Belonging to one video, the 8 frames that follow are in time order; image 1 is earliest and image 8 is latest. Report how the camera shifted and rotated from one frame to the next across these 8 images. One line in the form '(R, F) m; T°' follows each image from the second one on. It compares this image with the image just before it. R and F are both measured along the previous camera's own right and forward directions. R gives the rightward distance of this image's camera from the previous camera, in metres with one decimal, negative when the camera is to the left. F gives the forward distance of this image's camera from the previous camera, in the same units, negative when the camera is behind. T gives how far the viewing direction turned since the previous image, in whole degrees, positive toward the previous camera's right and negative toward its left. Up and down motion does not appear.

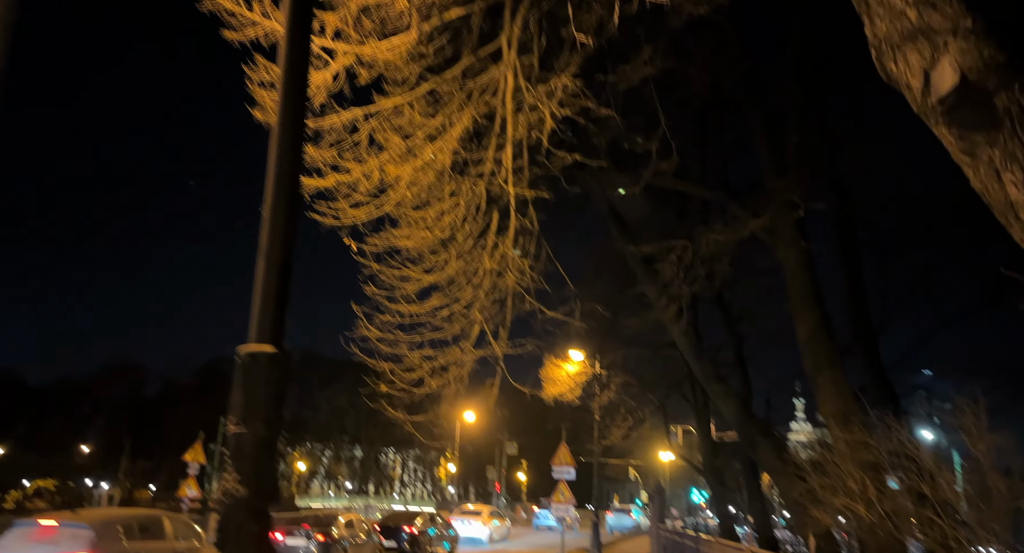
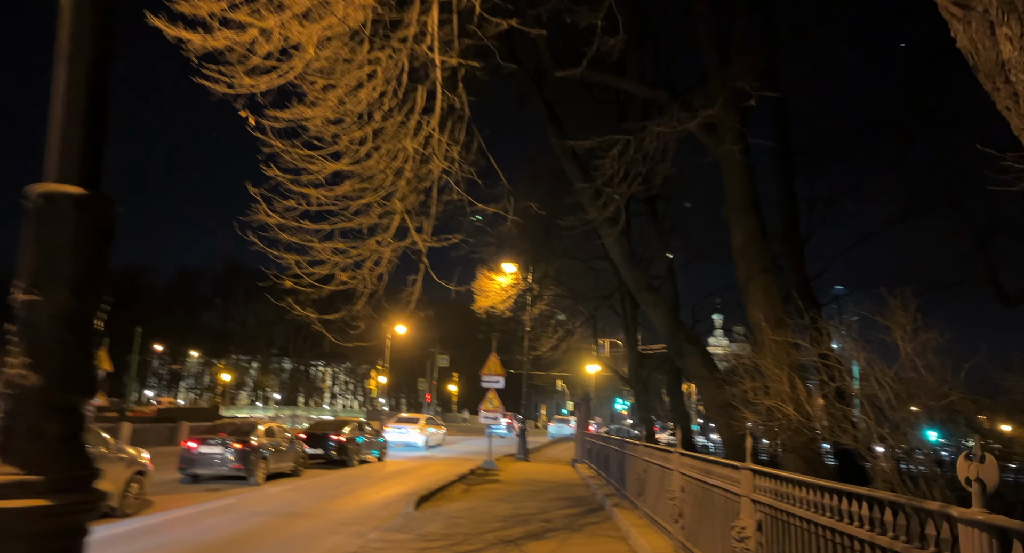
(+0.1, +0.8) m; +6°
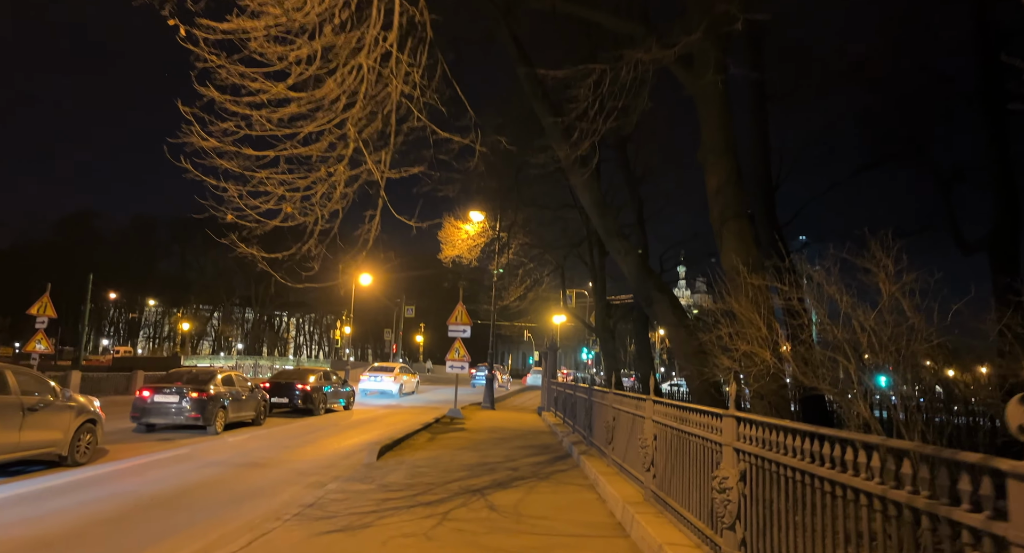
(0.0, +0.5) m; +3°
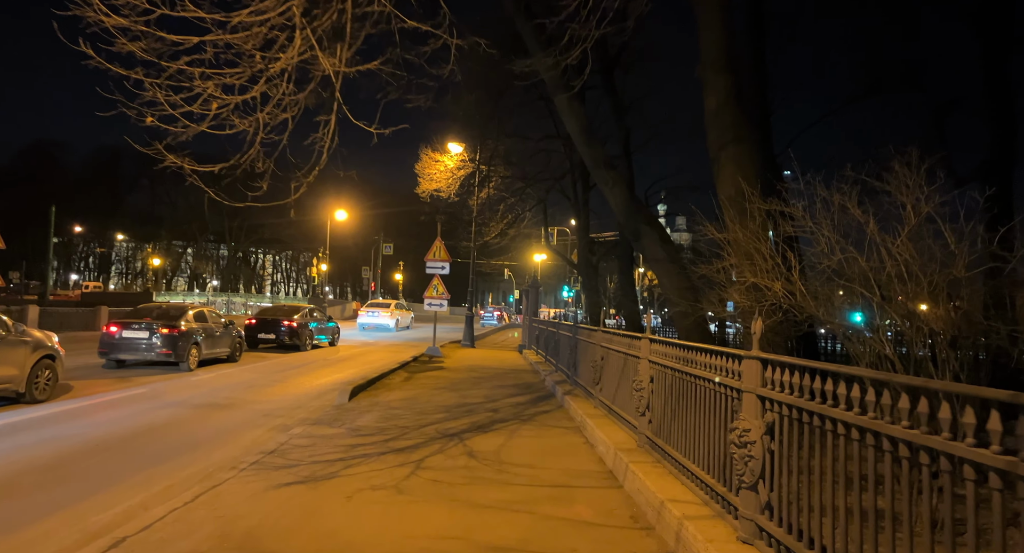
(0.0, +0.9) m; +2°
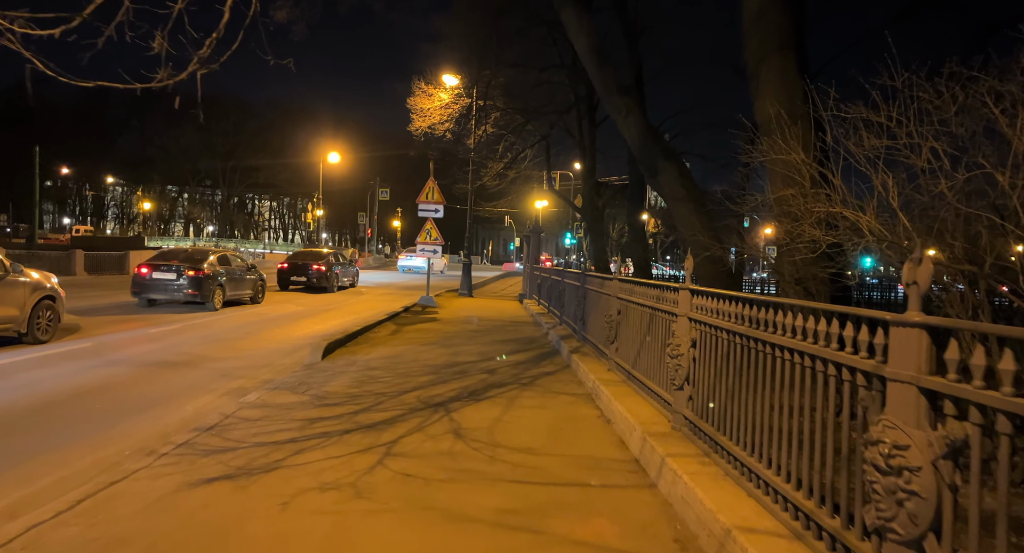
(0.0, +1.6) m; 0°
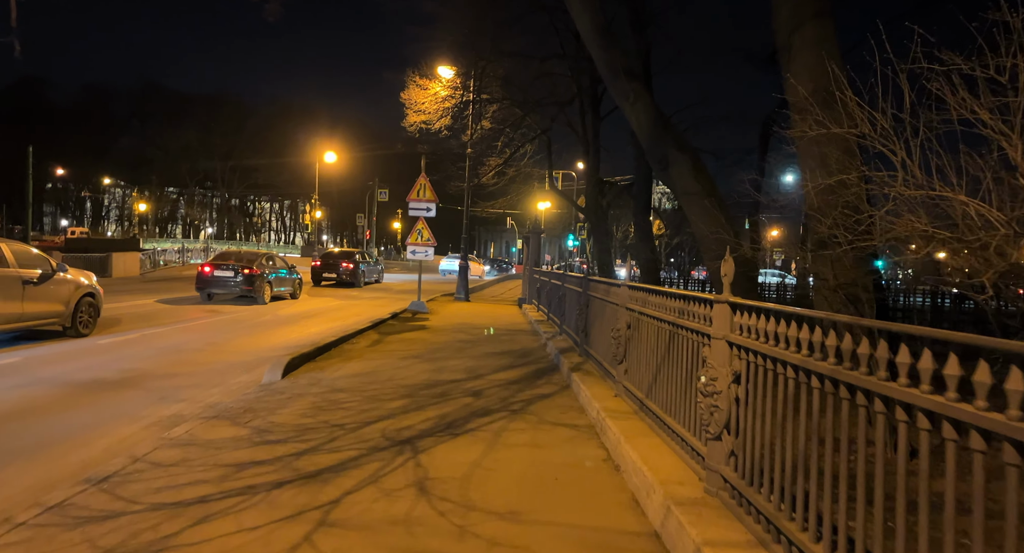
(+0.2, +1.3) m; 0°
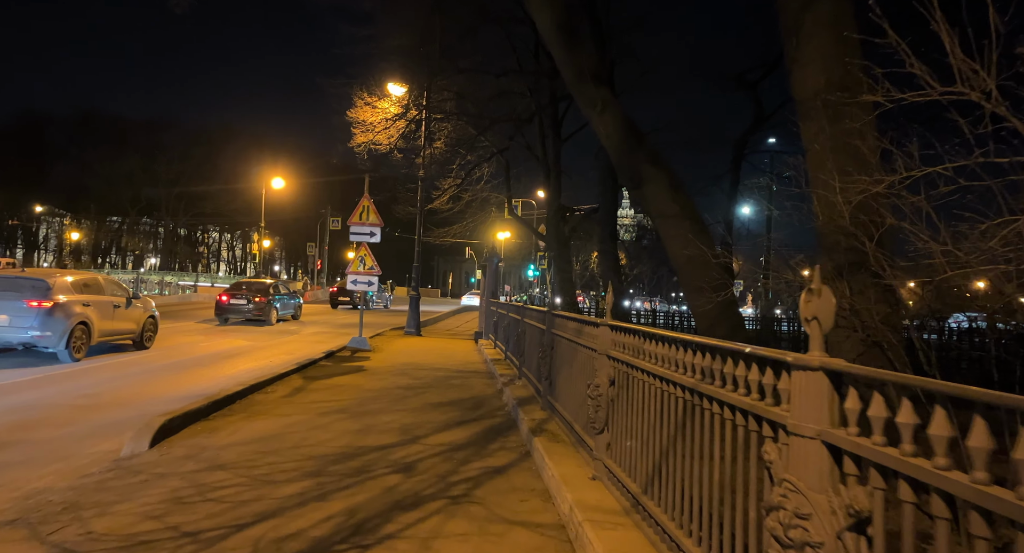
(+0.2, +1.7) m; +4°
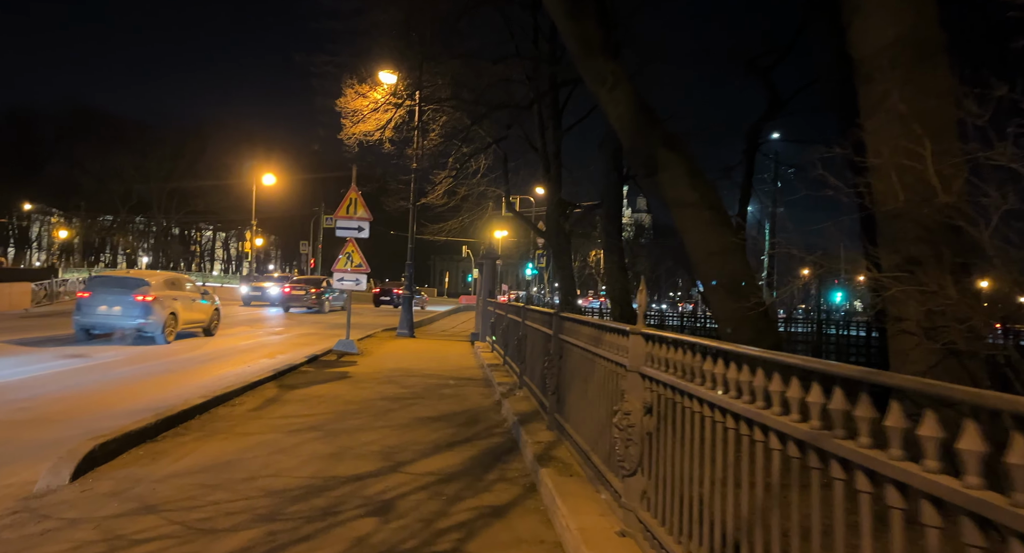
(0.0, +1.1) m; 0°
